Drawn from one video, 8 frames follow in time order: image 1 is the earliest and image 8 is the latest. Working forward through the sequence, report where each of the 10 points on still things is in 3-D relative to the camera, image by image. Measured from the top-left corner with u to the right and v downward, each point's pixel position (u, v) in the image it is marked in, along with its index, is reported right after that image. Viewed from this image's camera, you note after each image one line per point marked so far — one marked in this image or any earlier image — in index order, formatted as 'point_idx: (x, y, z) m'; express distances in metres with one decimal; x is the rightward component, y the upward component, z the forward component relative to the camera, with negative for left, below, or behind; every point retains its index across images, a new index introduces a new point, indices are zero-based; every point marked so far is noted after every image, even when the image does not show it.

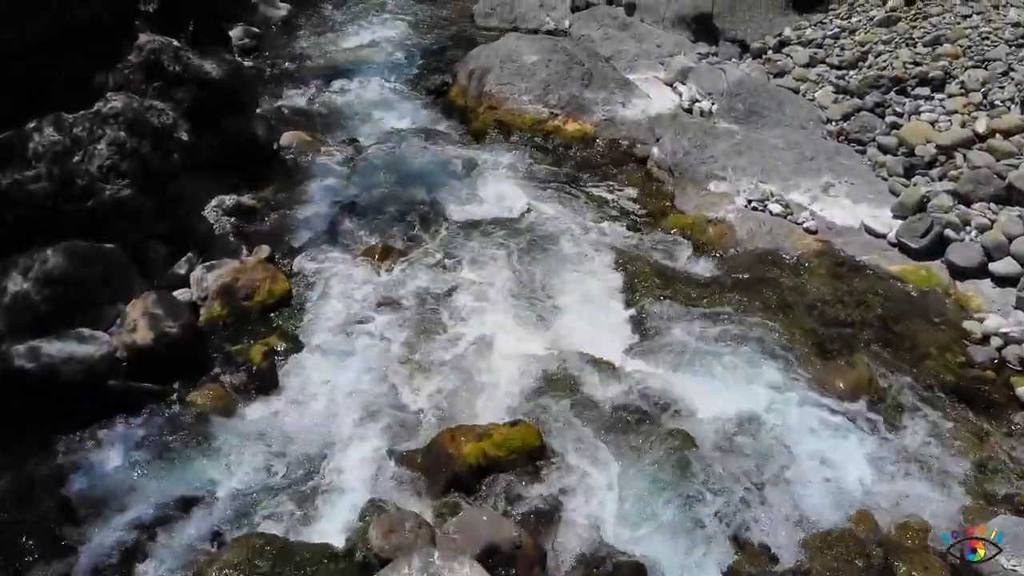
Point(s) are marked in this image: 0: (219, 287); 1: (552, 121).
0: (-3.2, 0.0, +8.8) m
1: (+0.6, +2.7, +13.0) m
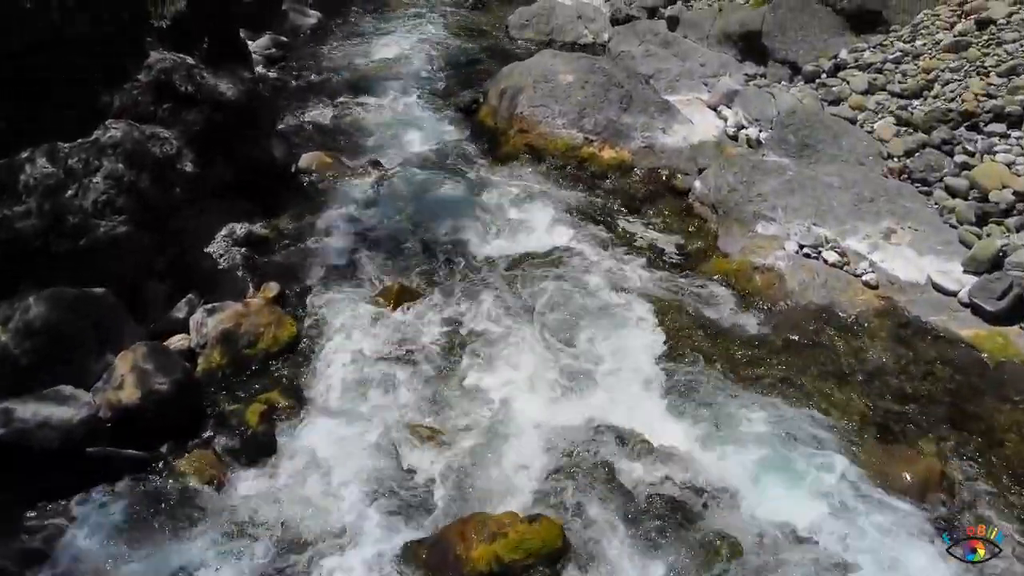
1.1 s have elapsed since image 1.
0: (-2.9, -0.5, +8.1) m
1: (+1.1, +2.1, +12.2) m
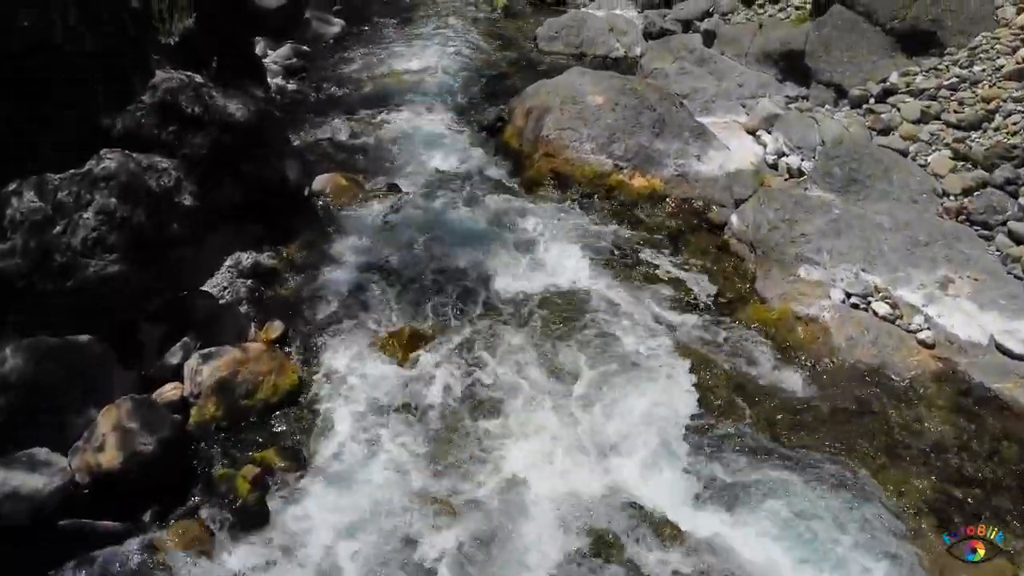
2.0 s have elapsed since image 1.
0: (-2.7, -0.9, +7.5) m
1: (+1.5, +1.6, +11.5) m
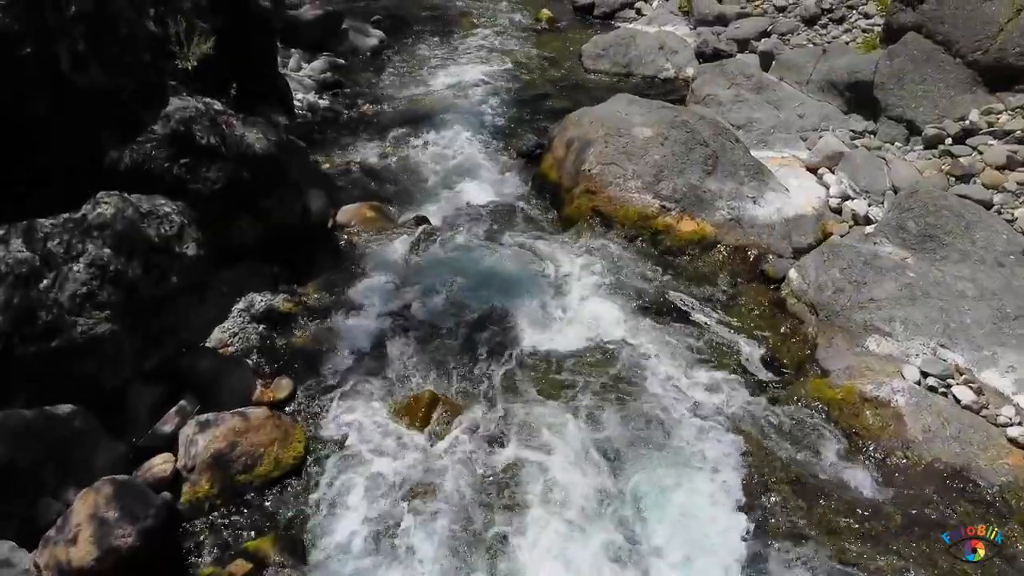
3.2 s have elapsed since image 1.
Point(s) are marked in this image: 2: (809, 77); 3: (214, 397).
0: (-2.5, -1.4, +6.8) m
1: (+1.9, +0.9, +10.6) m
2: (+5.0, +3.6, +13.7) m
3: (-2.7, -1.0, +7.5) m
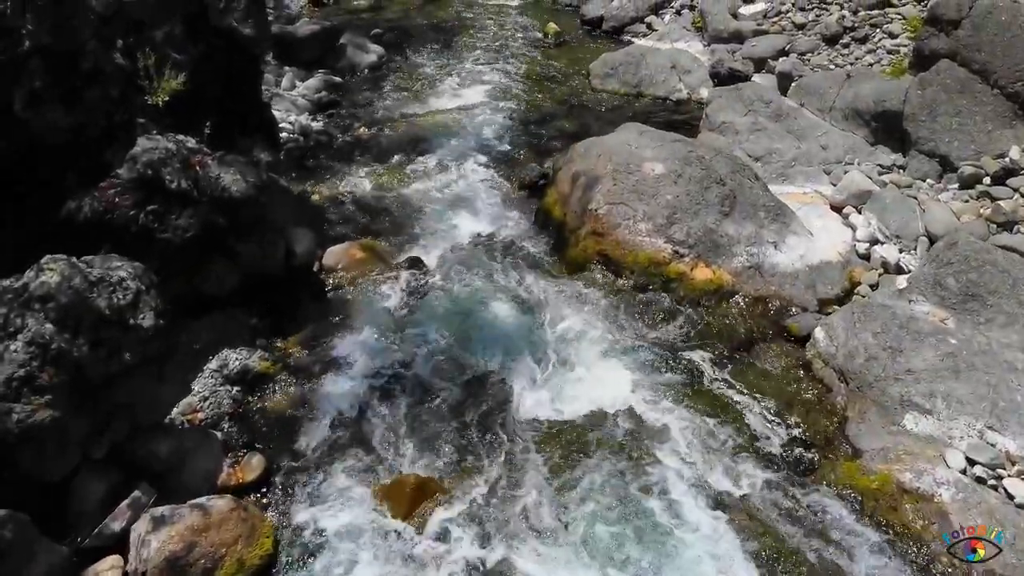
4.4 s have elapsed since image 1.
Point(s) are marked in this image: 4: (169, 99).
0: (-2.6, -2.0, +6.0) m
1: (+1.9, +0.3, +9.7) m
2: (+5.0, +2.9, +12.8) m
3: (-2.8, -1.6, +6.8) m
4: (-3.7, +2.0, +8.8) m
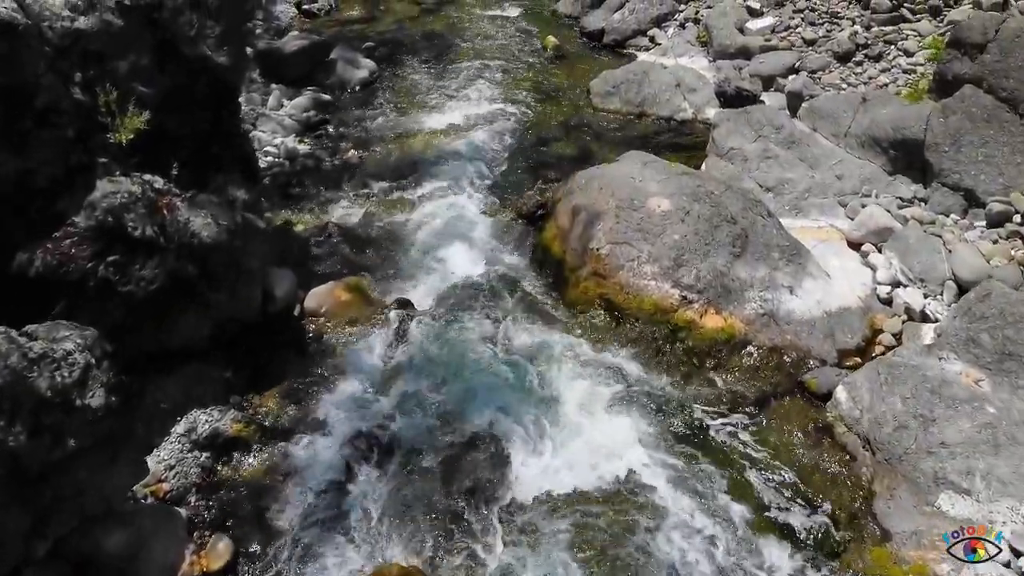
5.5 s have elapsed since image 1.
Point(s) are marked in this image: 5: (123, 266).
0: (-2.6, -2.6, +5.3) m
1: (+1.9, -0.2, +9.0) m
2: (+5.0, +2.4, +12.1) m
3: (-2.8, -2.1, +6.0) m
4: (-3.8, +1.5, +8.1) m
5: (-3.6, +0.2, +7.5) m
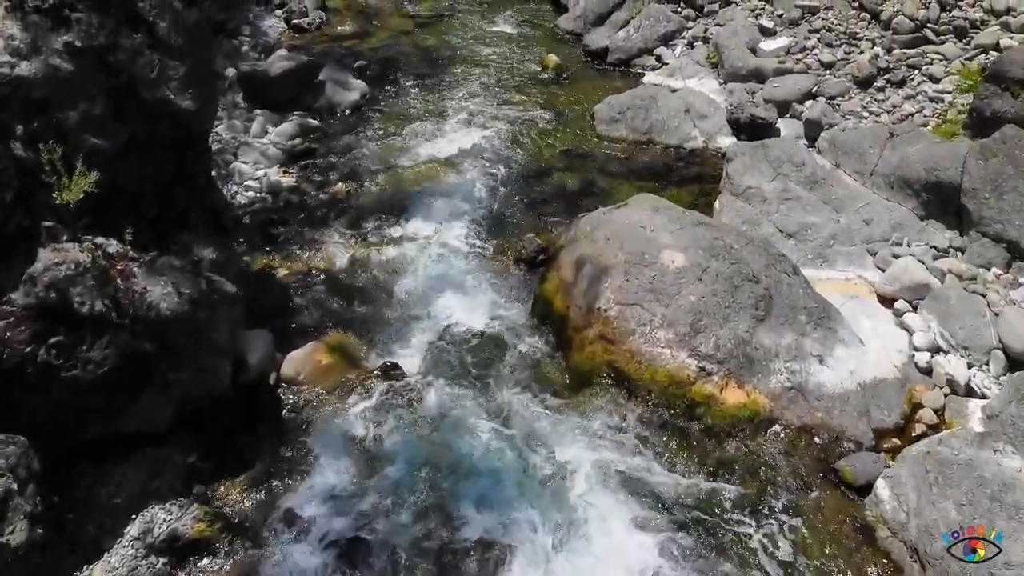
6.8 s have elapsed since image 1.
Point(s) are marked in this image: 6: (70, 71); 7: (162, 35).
0: (-2.6, -3.3, +4.4) m
1: (+1.9, -0.9, +8.1) m
2: (+5.0, +1.7, +11.2) m
3: (-2.8, -2.8, +5.1) m
4: (-3.8, +0.8, +7.2) m
5: (-3.6, -0.5, +6.6) m
6: (-3.7, +1.8, +6.9) m
7: (-3.3, +2.4, +7.7) m
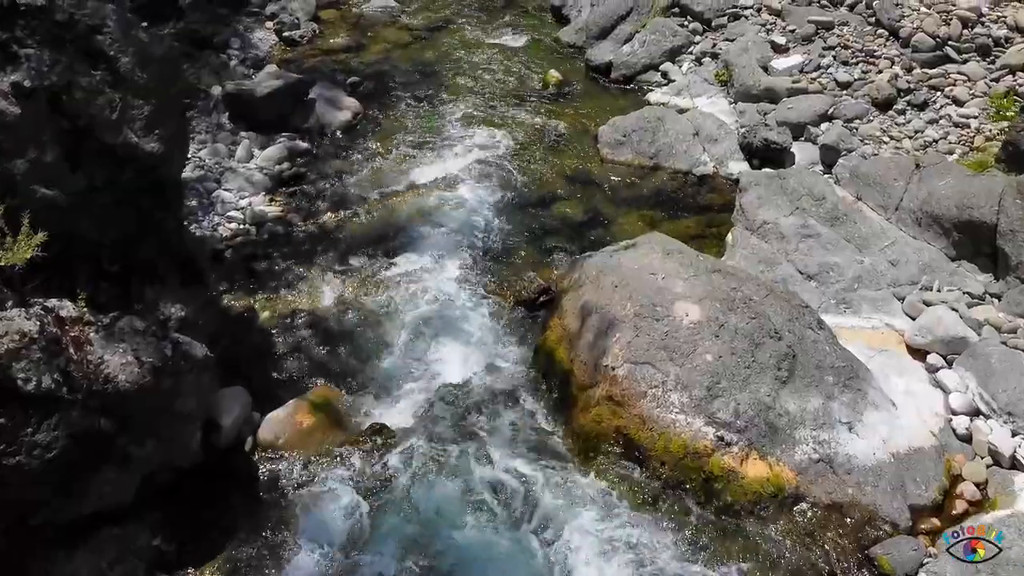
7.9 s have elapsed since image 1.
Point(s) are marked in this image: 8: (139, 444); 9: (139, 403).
0: (-2.7, -3.8, +3.6) m
1: (+1.9, -1.5, +7.4) m
2: (+5.0, +1.1, +10.5) m
3: (-2.9, -3.4, +4.4) m
4: (-3.8, +0.3, +6.4) m
5: (-3.6, -1.0, +5.8) m
6: (-3.8, +1.3, +6.2) m
7: (-3.3, +1.8, +6.9) m
8: (-3.0, -1.3, +6.7) m
9: (-3.0, -0.9, +6.7) m
